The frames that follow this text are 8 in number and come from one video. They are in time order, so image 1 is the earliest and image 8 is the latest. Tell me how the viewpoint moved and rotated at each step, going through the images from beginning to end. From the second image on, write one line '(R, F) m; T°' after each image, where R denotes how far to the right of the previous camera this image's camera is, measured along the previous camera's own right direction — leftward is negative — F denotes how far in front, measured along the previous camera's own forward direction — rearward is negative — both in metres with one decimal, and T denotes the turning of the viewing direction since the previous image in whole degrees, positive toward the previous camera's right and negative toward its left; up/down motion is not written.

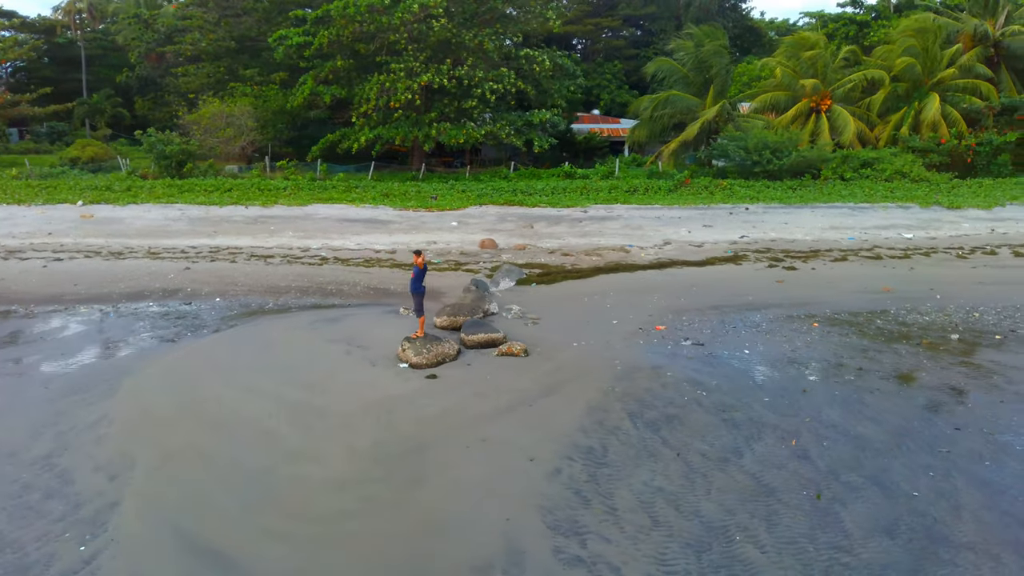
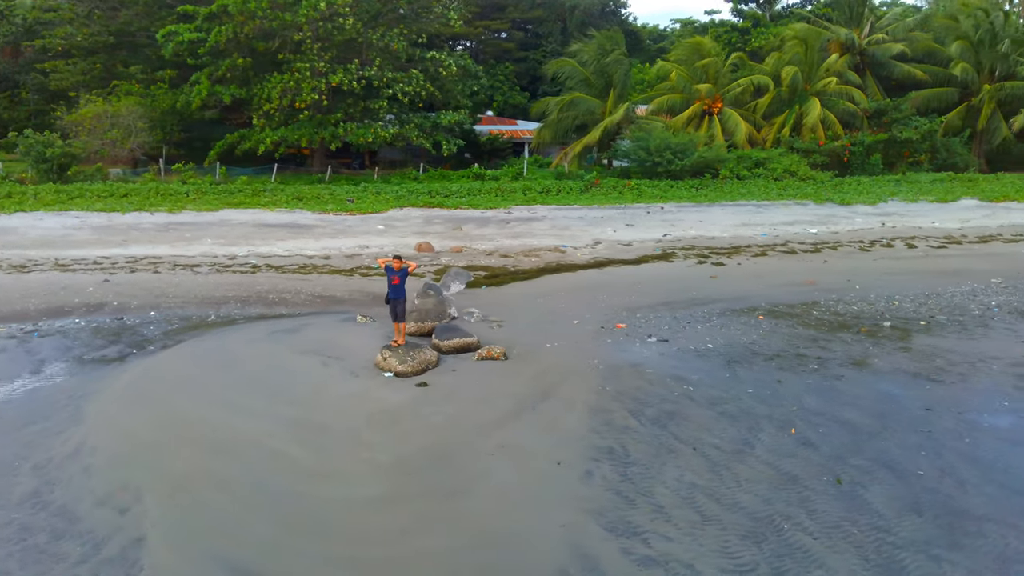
(-1.1, +0.2) m; +9°
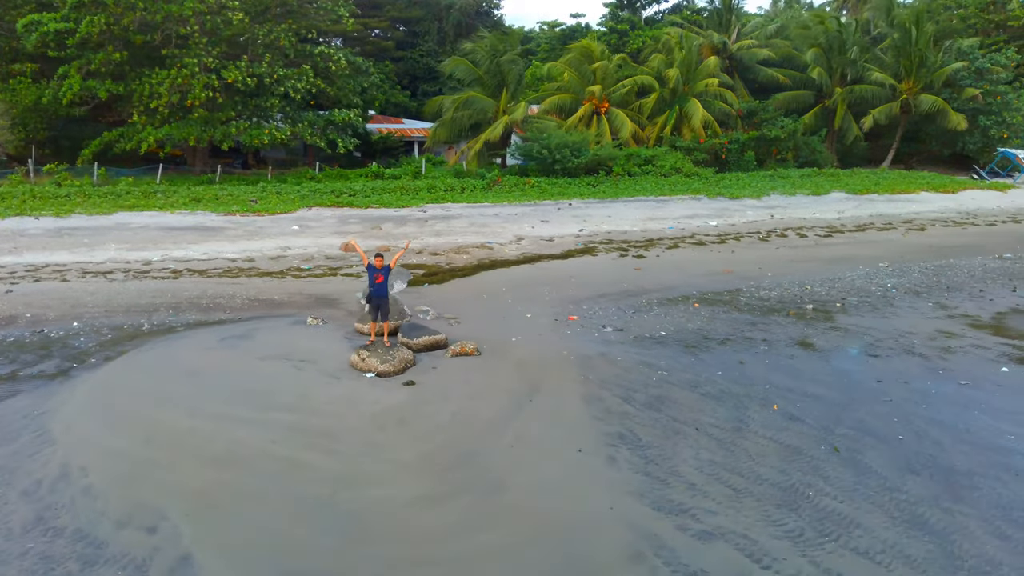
(-1.2, +0.1) m; +10°
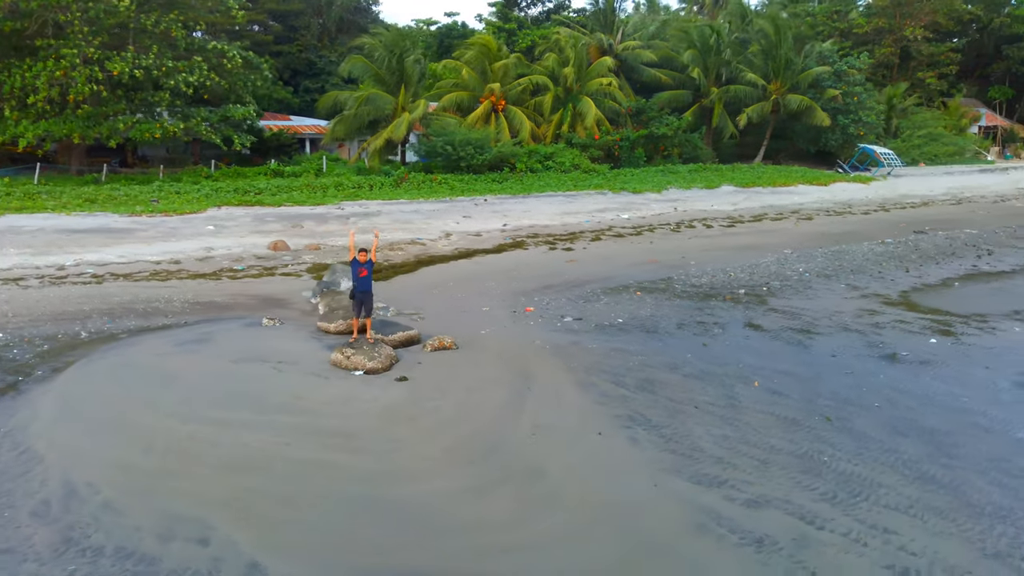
(-1.1, +0.1) m; +9°
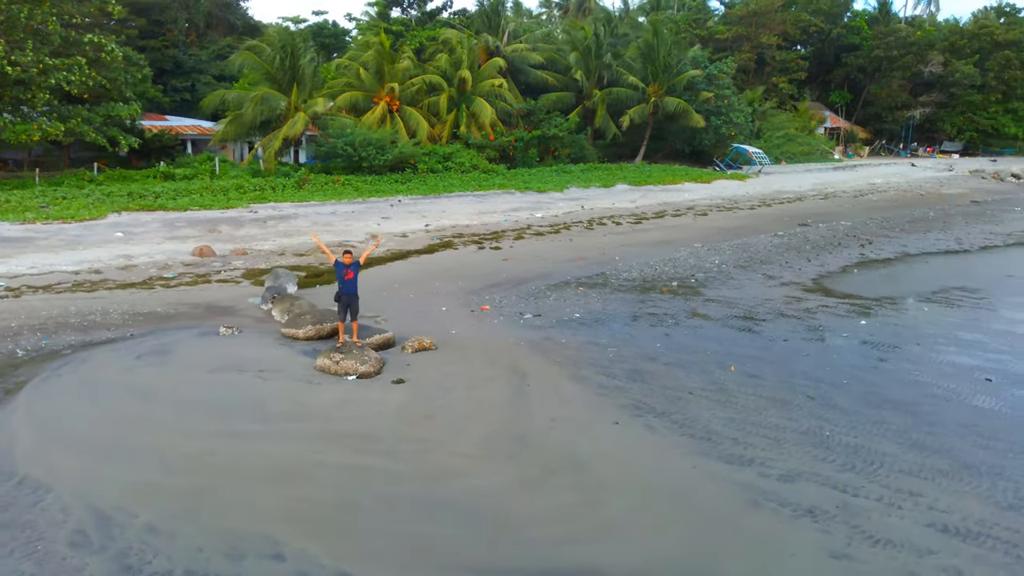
(-1.2, +0.1) m; +10°
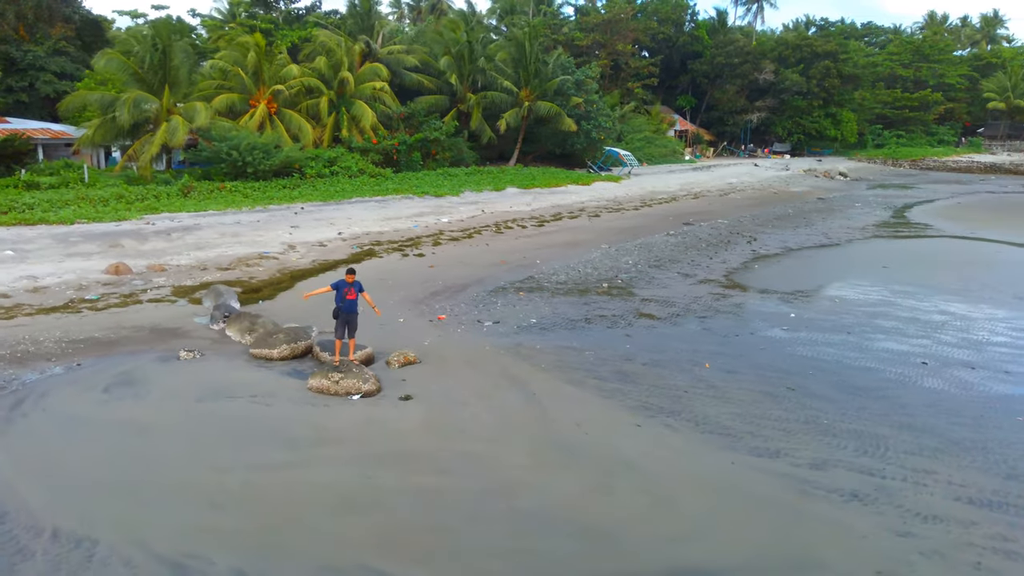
(-1.4, +0.1) m; +11°
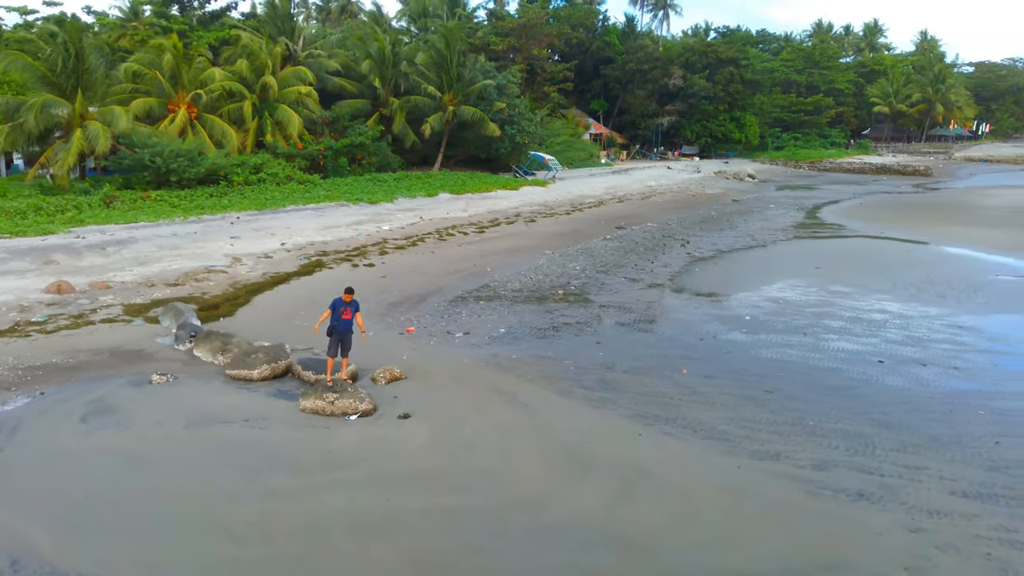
(-0.8, 0.0) m; +6°
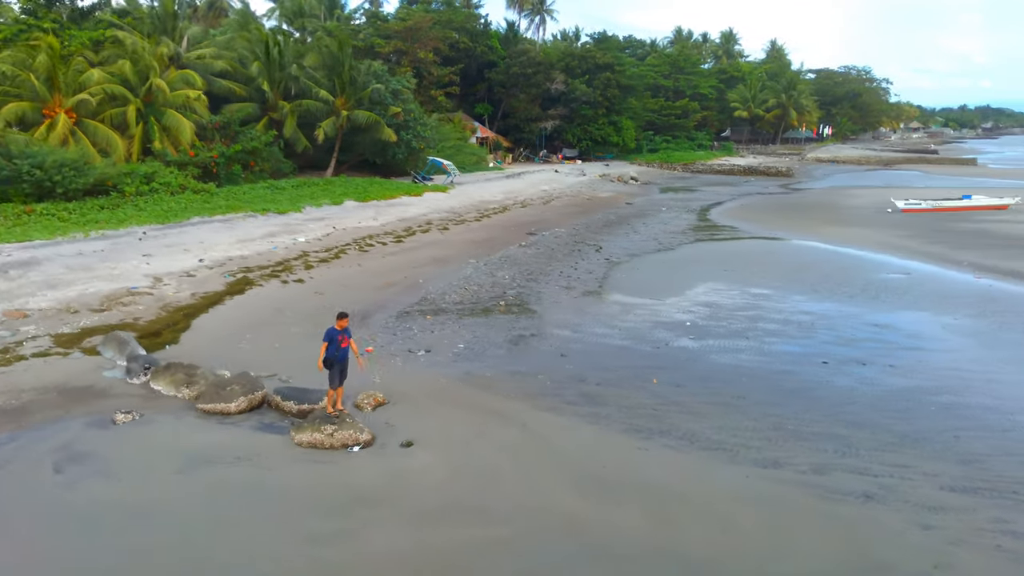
(-1.1, +0.1) m; +9°
